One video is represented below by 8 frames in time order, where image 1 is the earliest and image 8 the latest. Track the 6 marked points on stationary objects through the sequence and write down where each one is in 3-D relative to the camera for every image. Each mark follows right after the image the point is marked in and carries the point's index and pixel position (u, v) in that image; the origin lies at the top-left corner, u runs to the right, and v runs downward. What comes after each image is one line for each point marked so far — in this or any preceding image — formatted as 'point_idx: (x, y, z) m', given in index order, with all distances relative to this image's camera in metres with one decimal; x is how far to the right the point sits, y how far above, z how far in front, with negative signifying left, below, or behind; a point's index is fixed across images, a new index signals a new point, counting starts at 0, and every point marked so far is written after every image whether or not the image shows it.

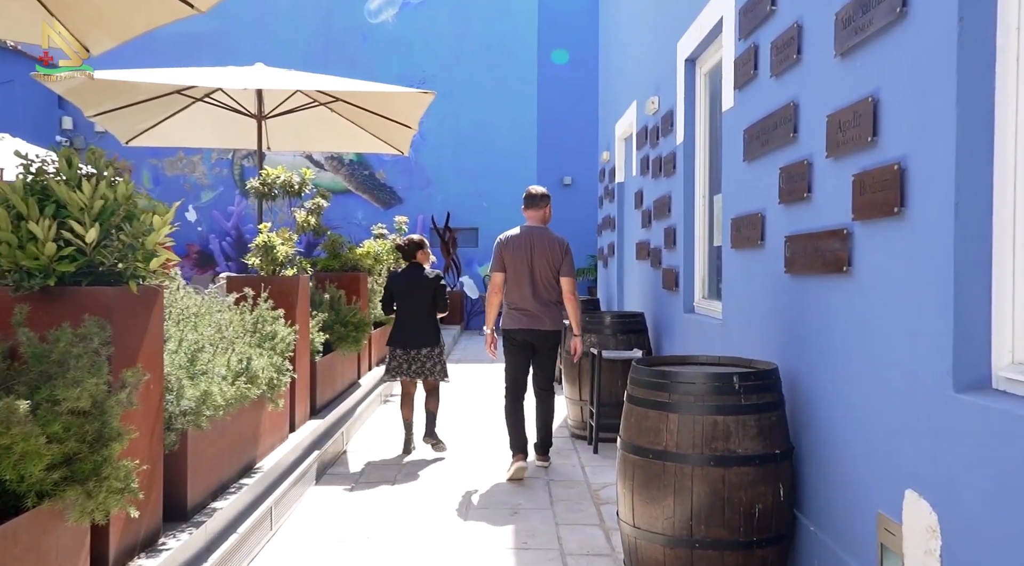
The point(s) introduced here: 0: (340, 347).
0: (-1.2, -0.5, +6.3) m
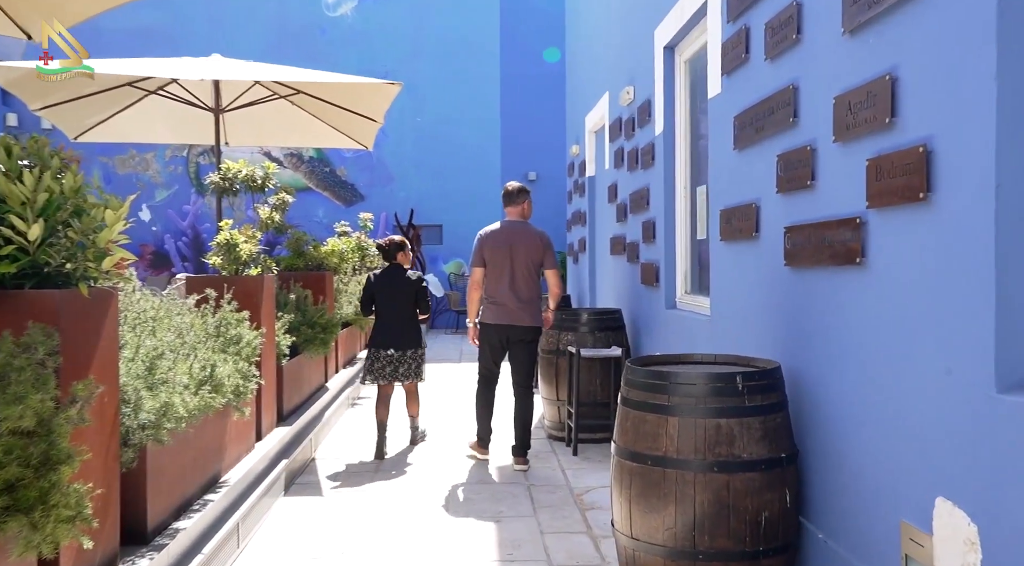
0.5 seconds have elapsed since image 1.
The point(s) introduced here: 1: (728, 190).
0: (-1.4, -0.5, +6.0) m
1: (+1.0, +0.4, +4.1) m
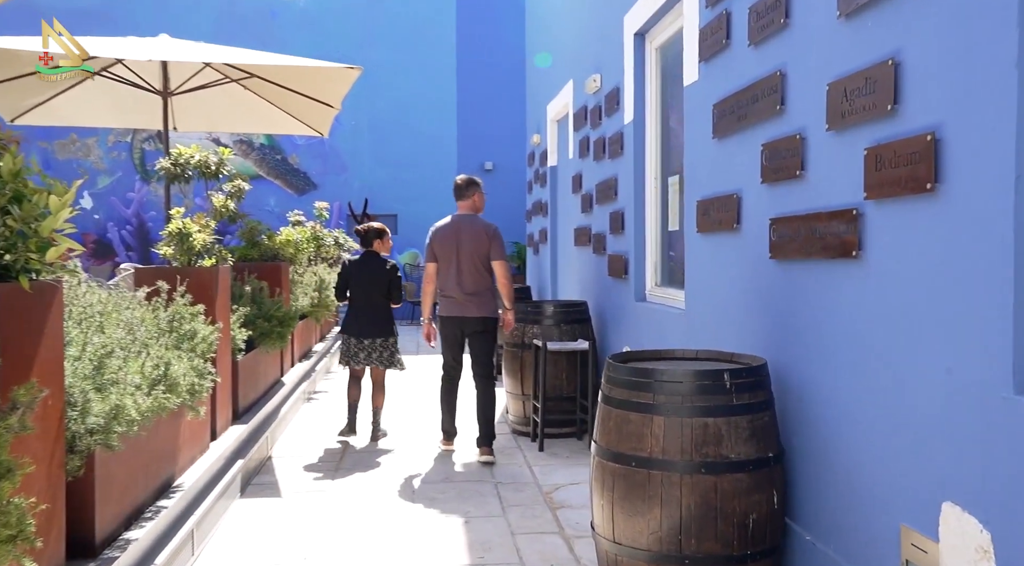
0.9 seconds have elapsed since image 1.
0: (-1.6, -0.4, +5.7) m
1: (+0.9, +0.5, +4.0) m
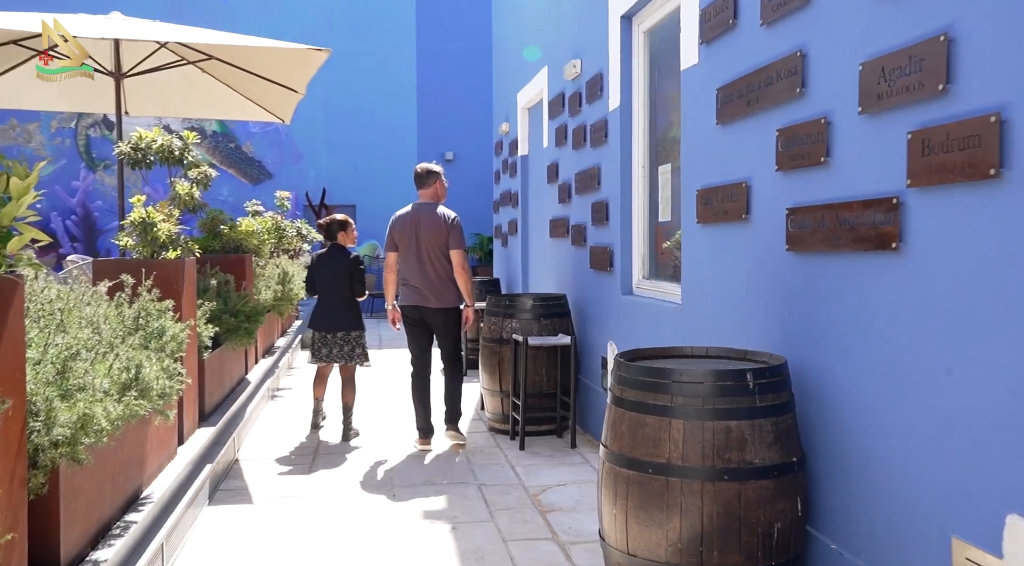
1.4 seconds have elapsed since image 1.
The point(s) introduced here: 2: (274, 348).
0: (-1.8, -0.4, +5.4) m
1: (+0.9, +0.5, +3.8) m
2: (-2.4, -0.7, +8.8) m
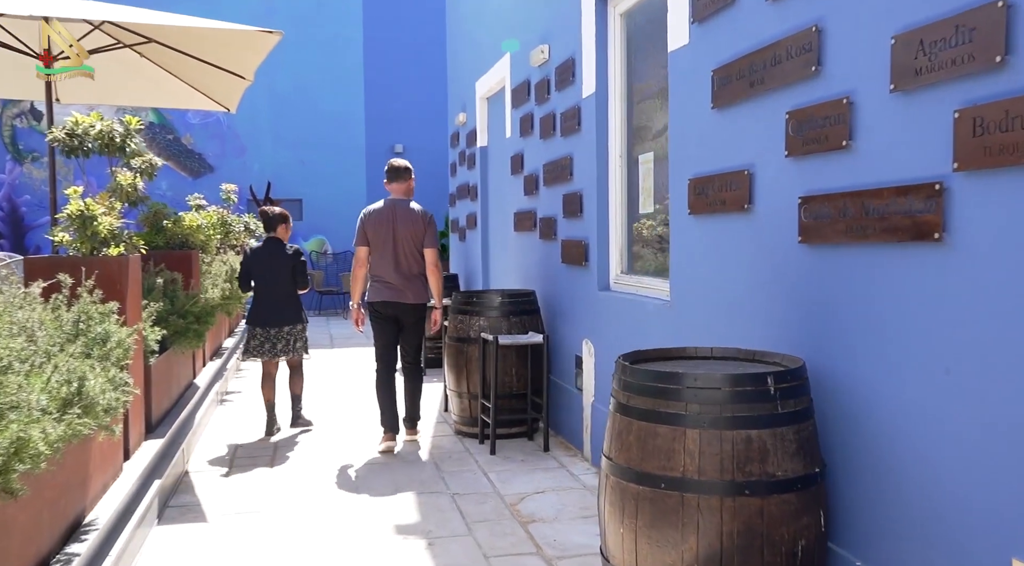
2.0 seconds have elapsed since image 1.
0: (-1.9, -0.4, +5.0) m
1: (+0.8, +0.5, +3.6) m
2: (-2.8, -0.6, +8.4) m
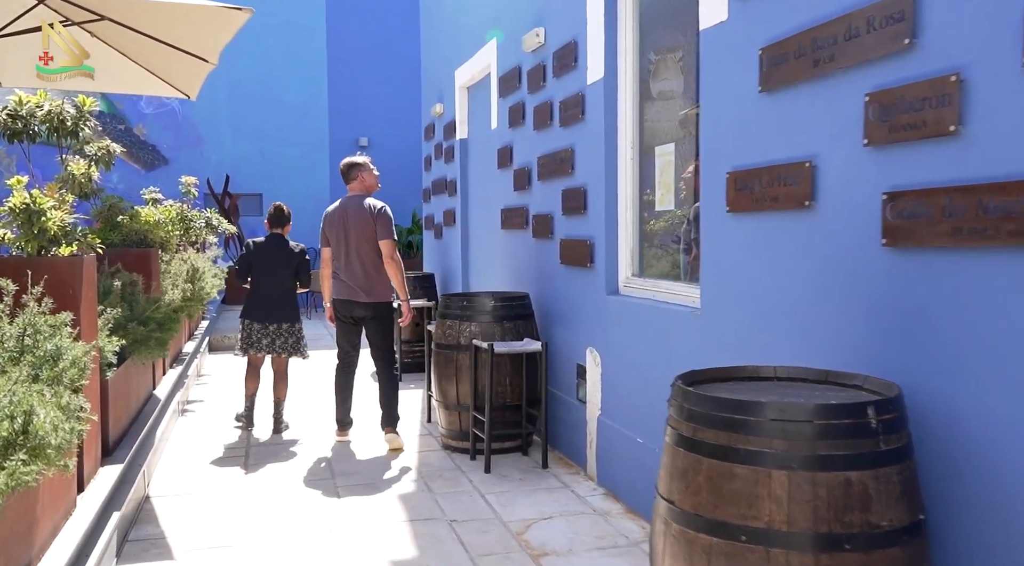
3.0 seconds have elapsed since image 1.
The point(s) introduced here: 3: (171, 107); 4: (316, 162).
0: (-1.9, -0.4, +4.5) m
1: (+0.8, +0.5, +3.2) m
2: (-2.9, -0.6, +7.8) m
3: (-5.3, +2.8, +13.7) m
4: (-3.2, +2.0, +14.5) m
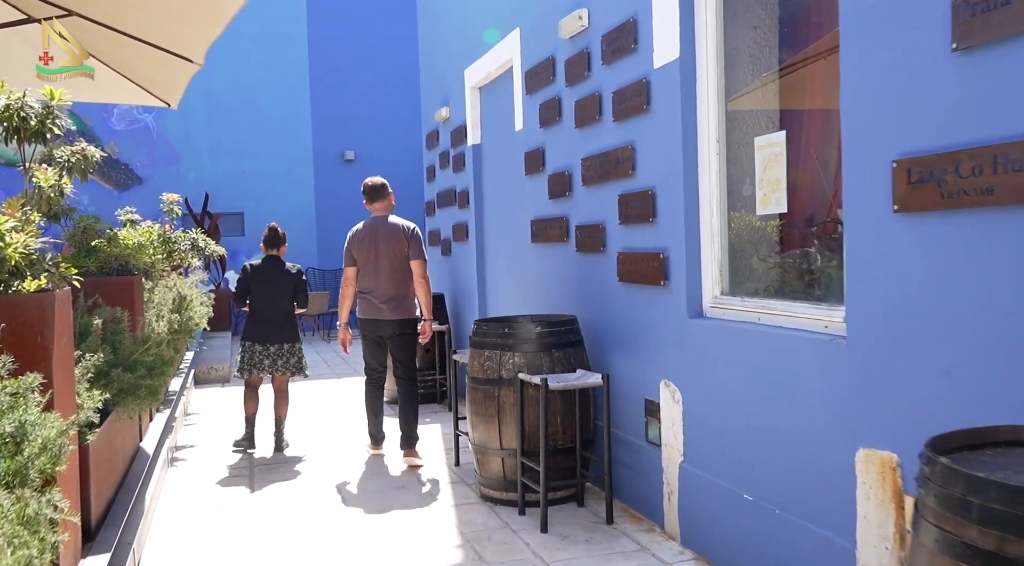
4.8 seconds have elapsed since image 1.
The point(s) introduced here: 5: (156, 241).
0: (-1.6, -0.5, +3.7) m
1: (+1.1, +0.4, +2.5) m
2: (-2.7, -0.9, +6.9) m
3: (-5.4, +2.4, +12.8) m
4: (-3.3, +1.7, +13.7) m
5: (-2.7, +0.3, +6.6) m
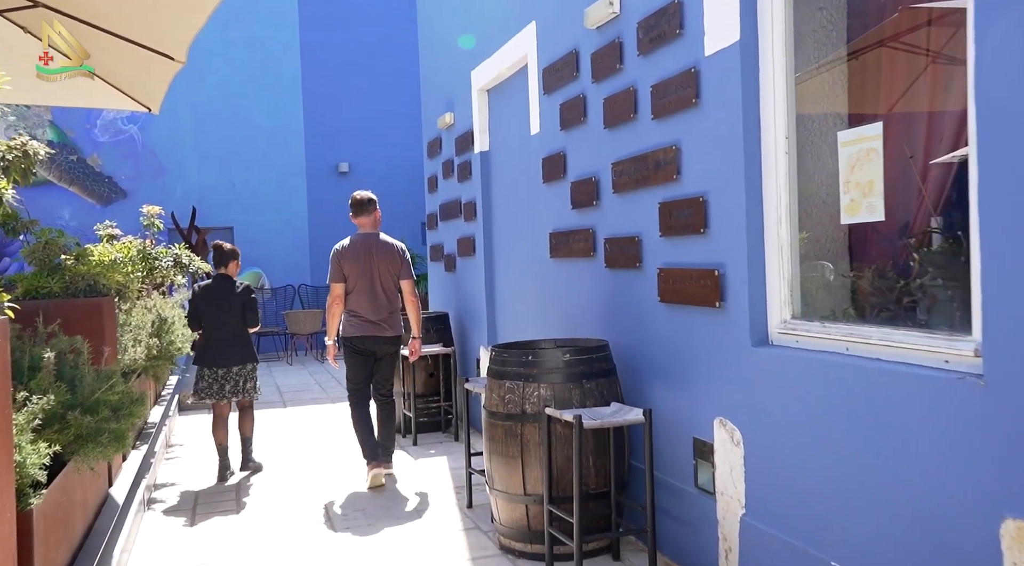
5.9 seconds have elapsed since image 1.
0: (-1.5, -0.6, +3.1) m
1: (+1.3, +0.4, +1.9) m
2: (-2.6, -1.0, +6.3) m
3: (-5.3, +2.1, +12.2) m
4: (-3.3, +1.4, +13.1) m
5: (-2.6, +0.2, +6.0) m
